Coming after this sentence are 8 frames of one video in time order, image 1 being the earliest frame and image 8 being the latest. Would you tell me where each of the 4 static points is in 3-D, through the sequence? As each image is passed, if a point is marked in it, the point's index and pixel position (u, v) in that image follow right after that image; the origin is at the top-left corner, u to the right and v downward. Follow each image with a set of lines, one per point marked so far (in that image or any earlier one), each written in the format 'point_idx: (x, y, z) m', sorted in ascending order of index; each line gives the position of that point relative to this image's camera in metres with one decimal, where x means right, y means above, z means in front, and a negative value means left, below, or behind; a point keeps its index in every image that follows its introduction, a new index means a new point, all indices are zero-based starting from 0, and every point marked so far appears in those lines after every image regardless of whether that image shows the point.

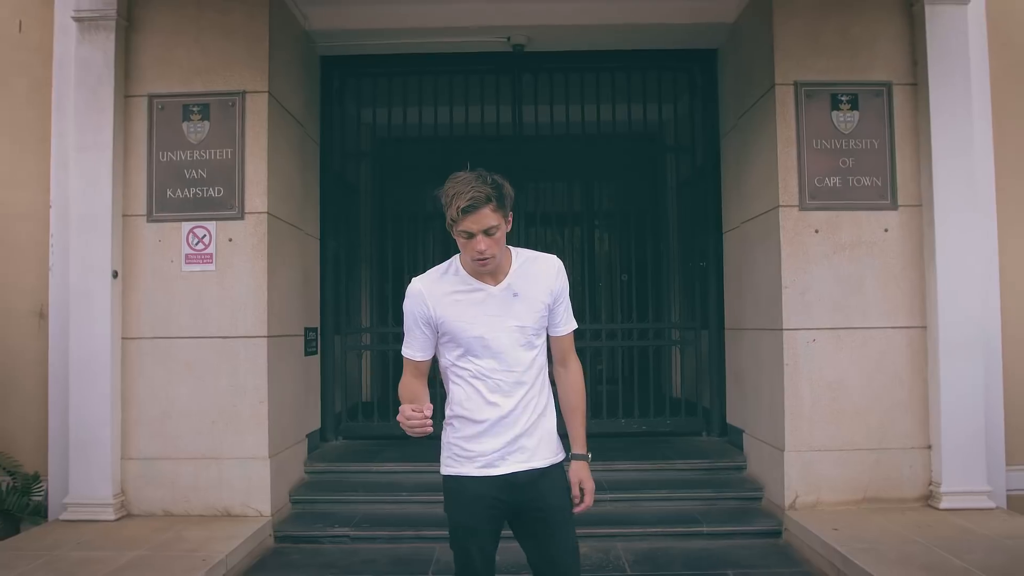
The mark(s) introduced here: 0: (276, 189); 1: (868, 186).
0: (-2.4, +1.0, +5.4) m
1: (+3.4, +1.0, +5.1) m
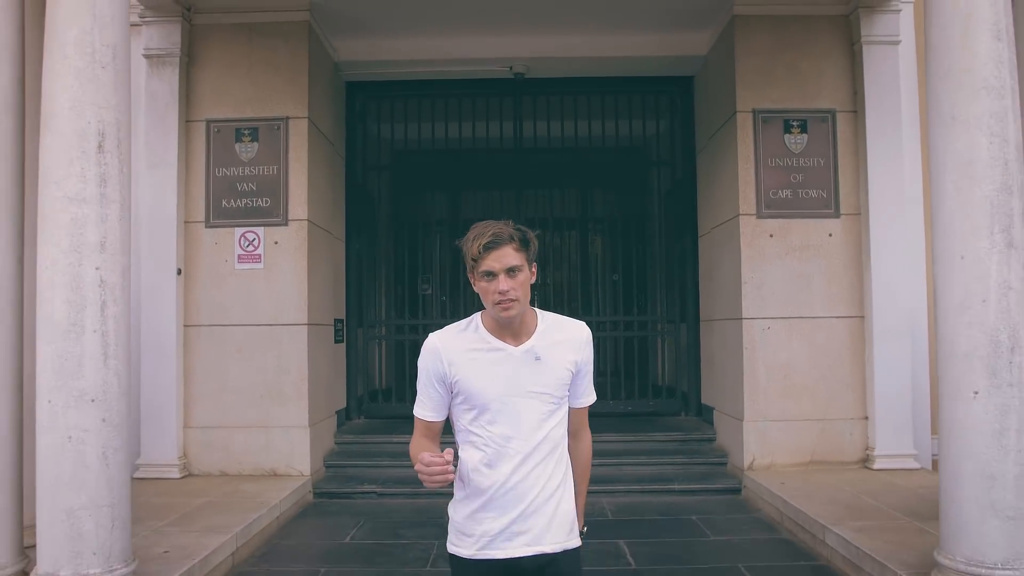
0: (-2.3, +1.1, +6.4) m
1: (+3.4, +1.0, +6.1) m
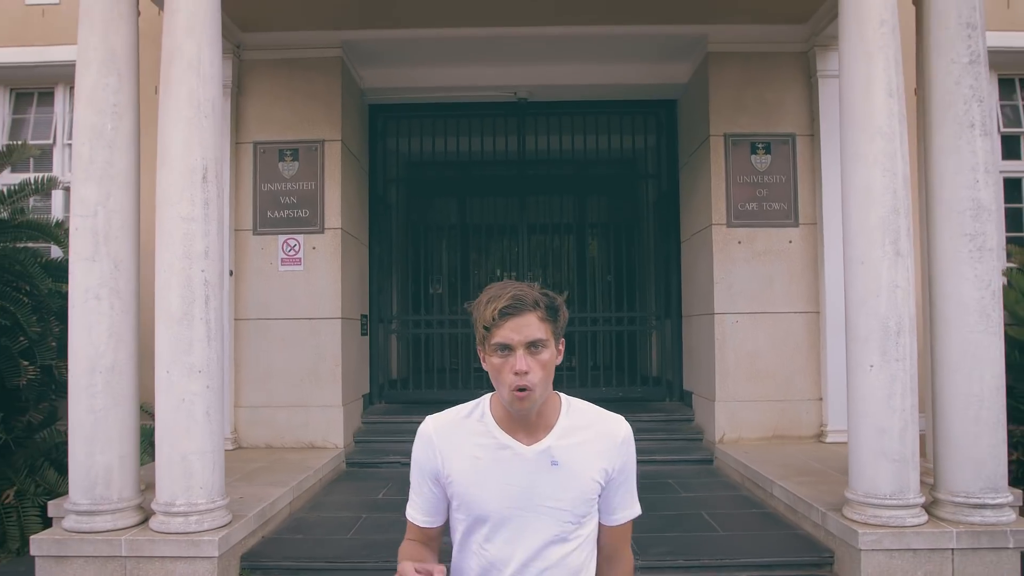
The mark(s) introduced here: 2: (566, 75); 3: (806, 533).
0: (-2.3, +1.1, +7.4) m
1: (+3.5, +1.0, +7.1) m
2: (+0.8, +3.3, +8.4) m
3: (+2.6, -2.2, +4.8) m
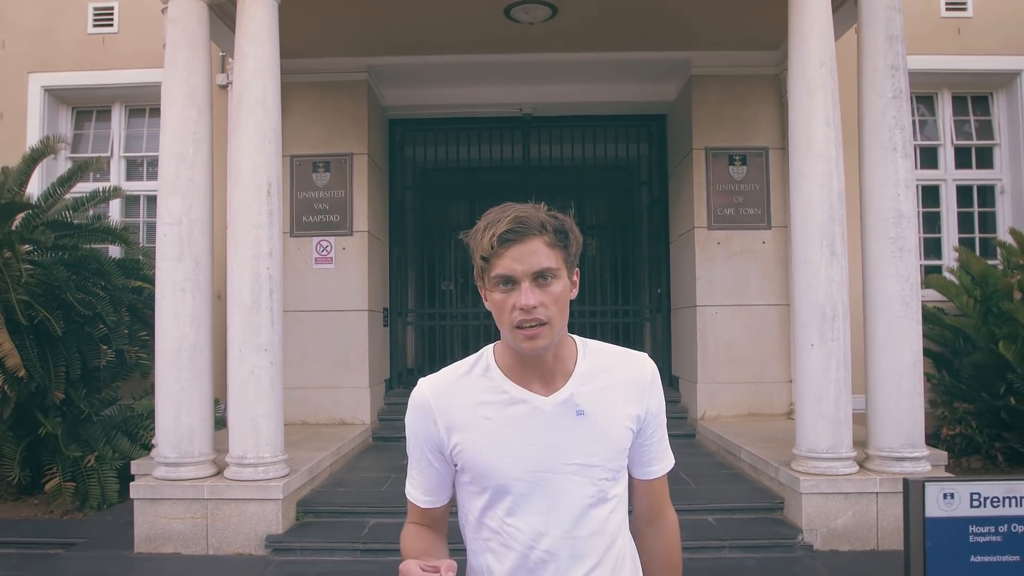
0: (-2.2, +1.1, +8.4) m
1: (+3.6, +1.1, +8.0) m
2: (+0.9, +3.4, +9.3) m
3: (+2.7, -2.1, +5.7) m
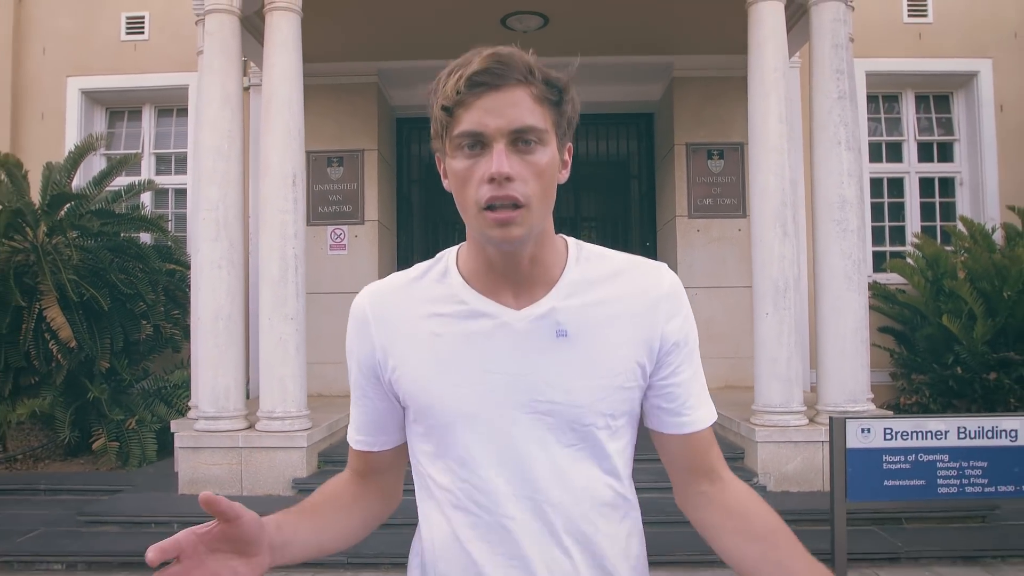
0: (-2.2, +1.4, +9.2) m
1: (+3.5, +1.4, +8.7) m
2: (+0.9, +3.6, +10.1) m
3: (+2.6, -1.9, +6.5) m
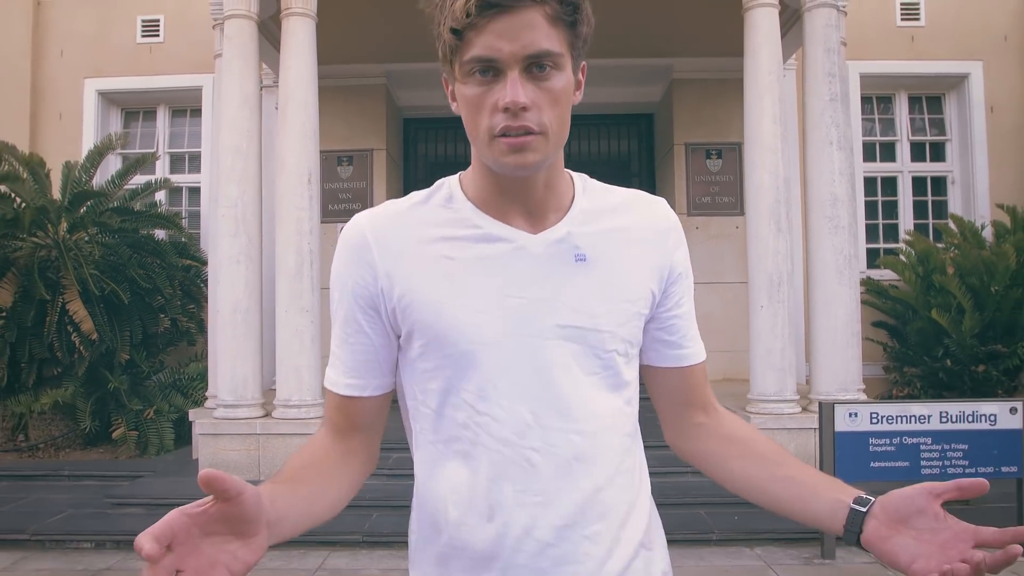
0: (-2.2, +1.5, +9.4) m
1: (+3.6, +1.4, +9.0) m
2: (+1.0, +3.7, +10.3) m
3: (+2.7, -1.8, +6.7) m
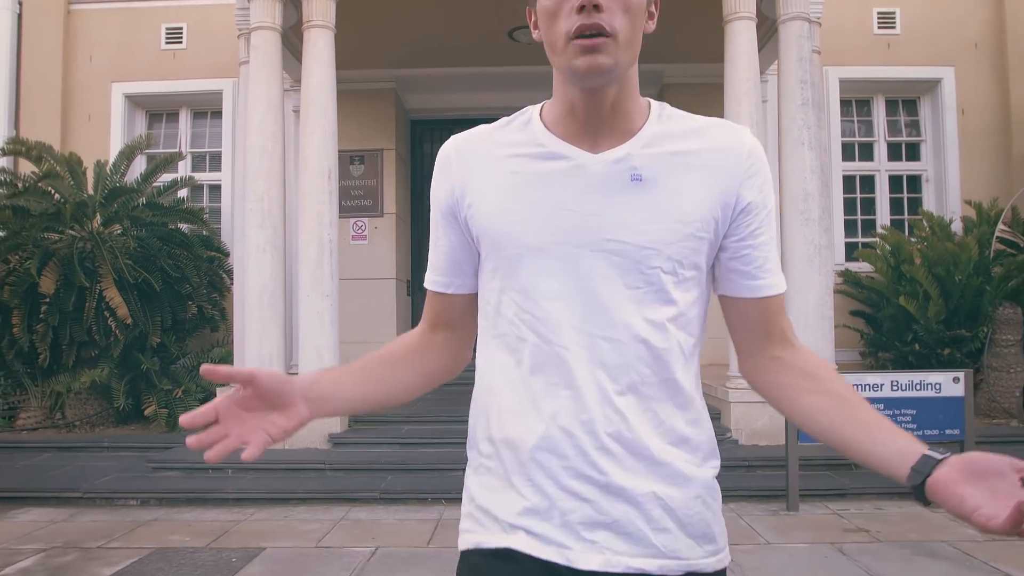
0: (-2.1, +1.6, +10.1) m
1: (+3.6, +1.6, +9.6) m
2: (+1.0, +3.9, +11.0) m
3: (+2.7, -1.6, +7.4) m
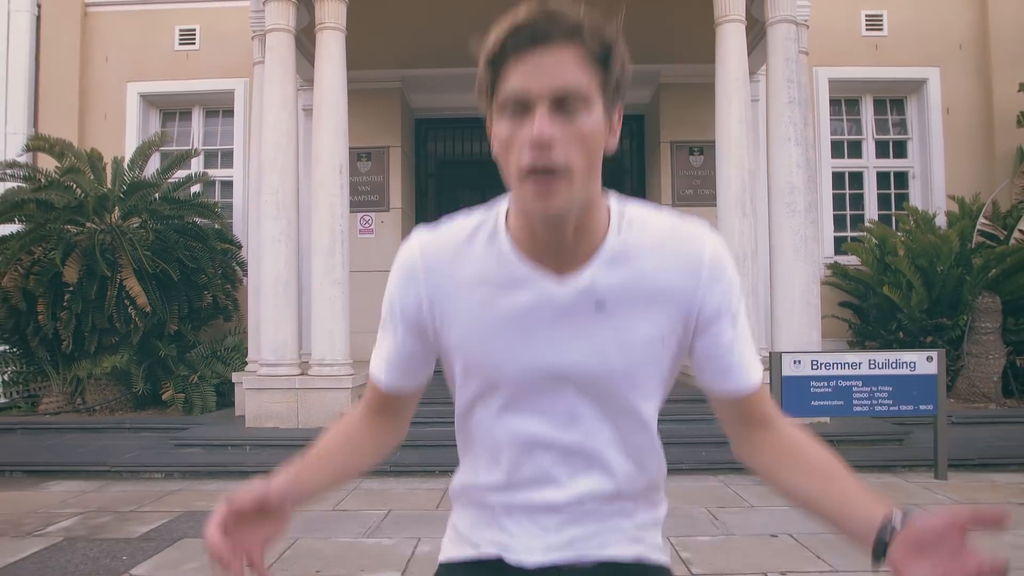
0: (-2.1, +1.8, +10.5) m
1: (+3.7, +1.8, +10.0) m
2: (+1.0, +4.0, +11.3) m
3: (+2.7, -1.5, +7.7) m
